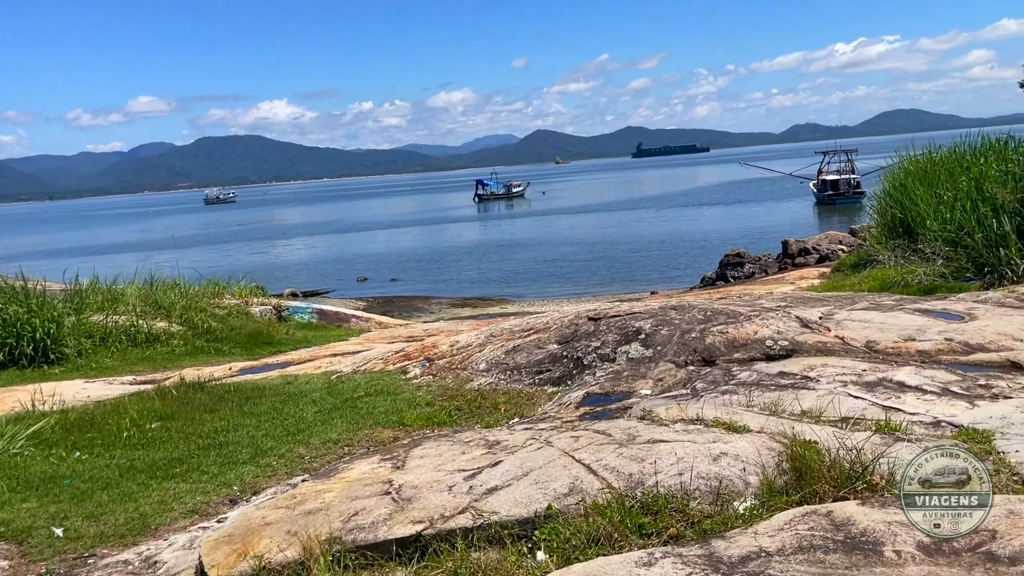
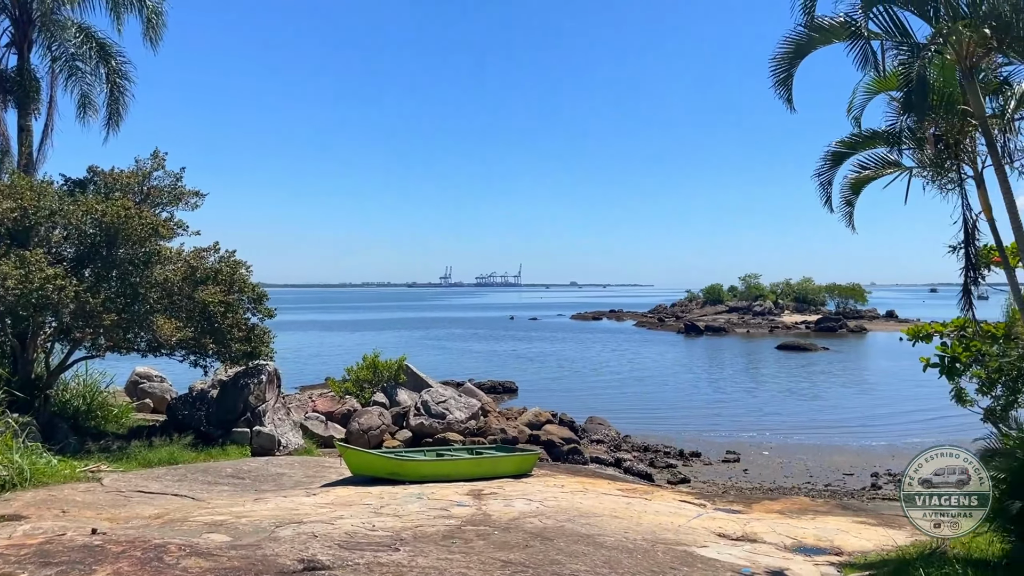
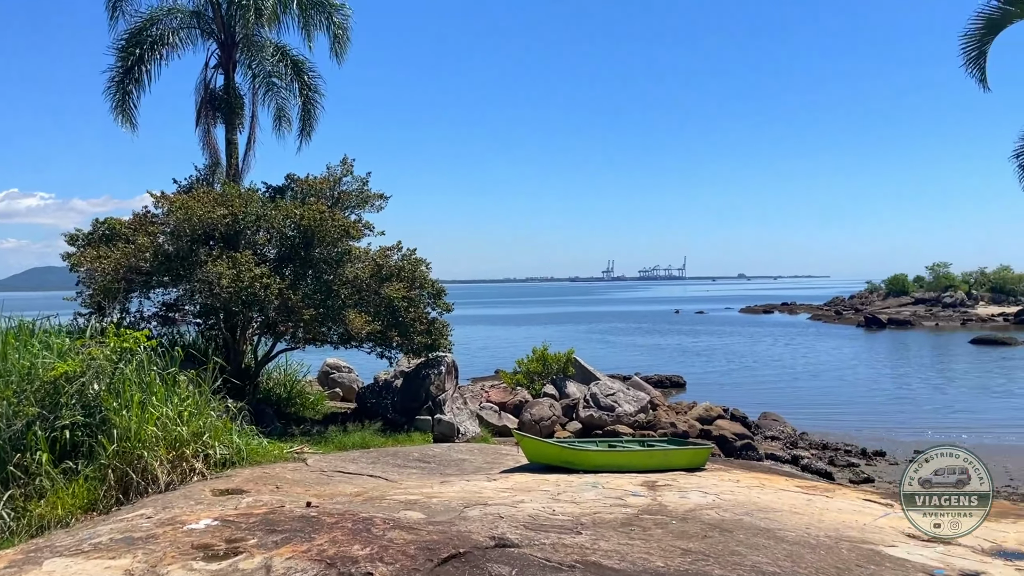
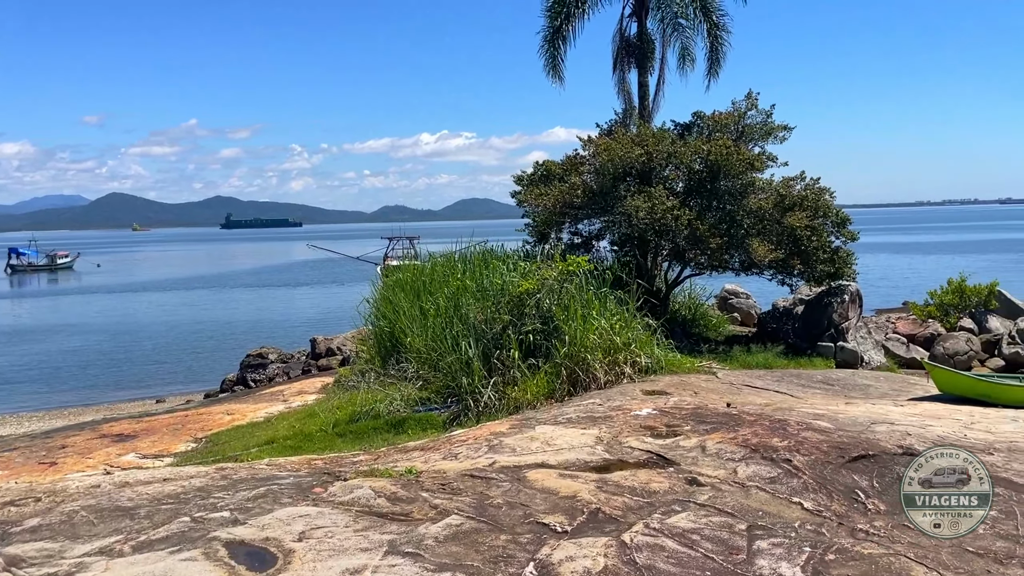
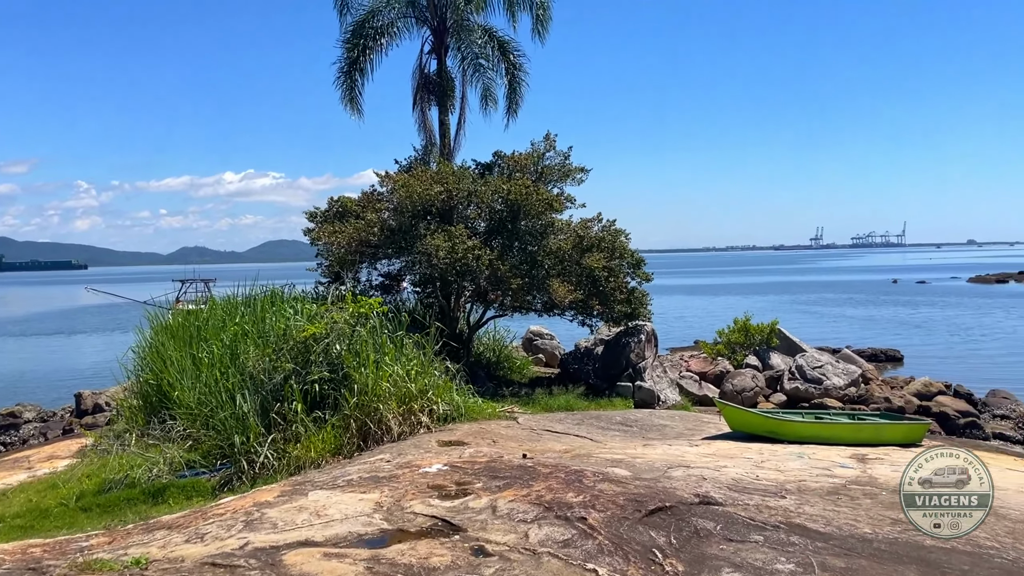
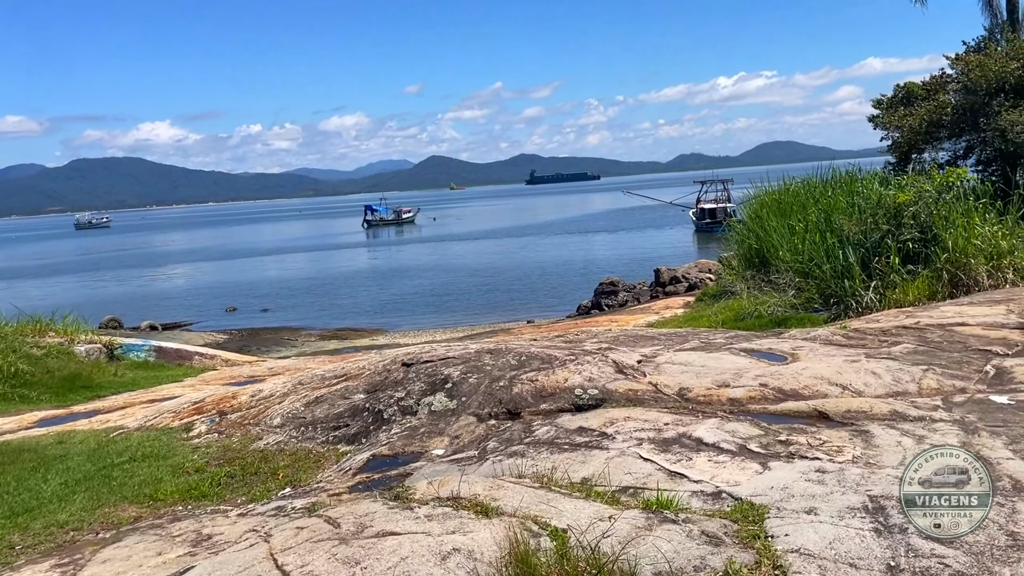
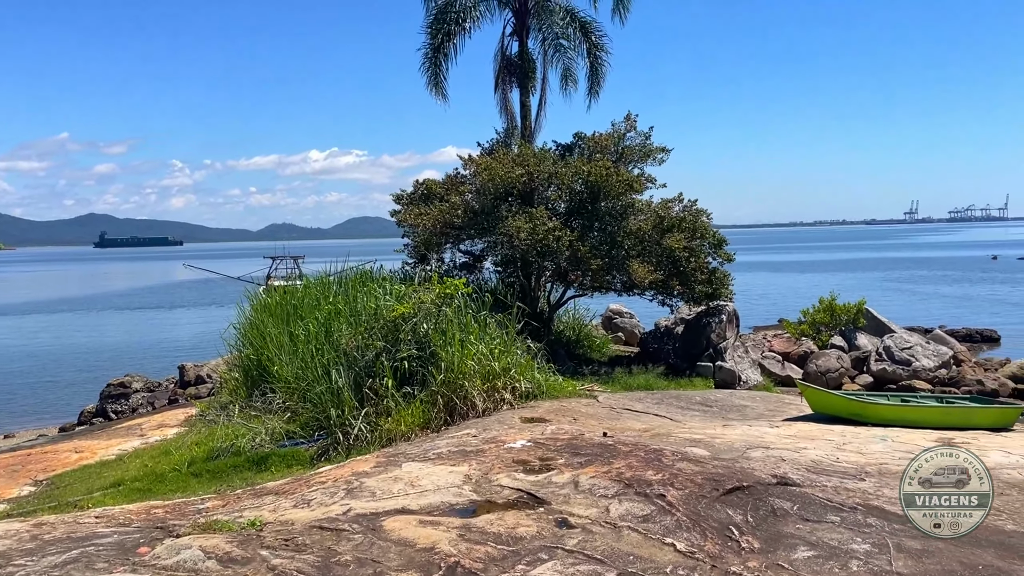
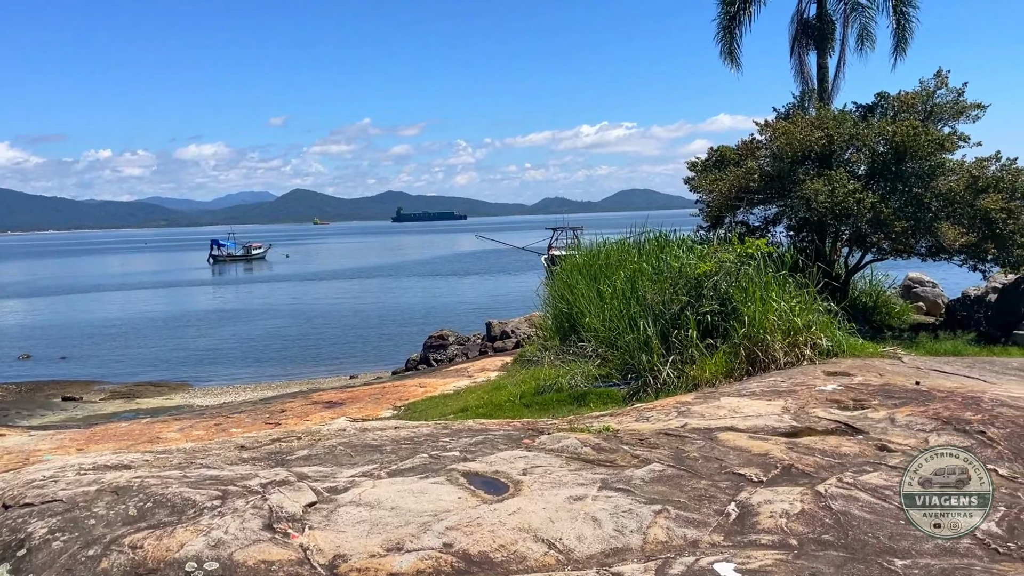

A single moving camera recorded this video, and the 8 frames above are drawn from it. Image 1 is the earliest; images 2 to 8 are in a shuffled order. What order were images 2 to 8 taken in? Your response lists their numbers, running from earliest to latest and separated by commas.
6, 8, 4, 7, 5, 3, 2
